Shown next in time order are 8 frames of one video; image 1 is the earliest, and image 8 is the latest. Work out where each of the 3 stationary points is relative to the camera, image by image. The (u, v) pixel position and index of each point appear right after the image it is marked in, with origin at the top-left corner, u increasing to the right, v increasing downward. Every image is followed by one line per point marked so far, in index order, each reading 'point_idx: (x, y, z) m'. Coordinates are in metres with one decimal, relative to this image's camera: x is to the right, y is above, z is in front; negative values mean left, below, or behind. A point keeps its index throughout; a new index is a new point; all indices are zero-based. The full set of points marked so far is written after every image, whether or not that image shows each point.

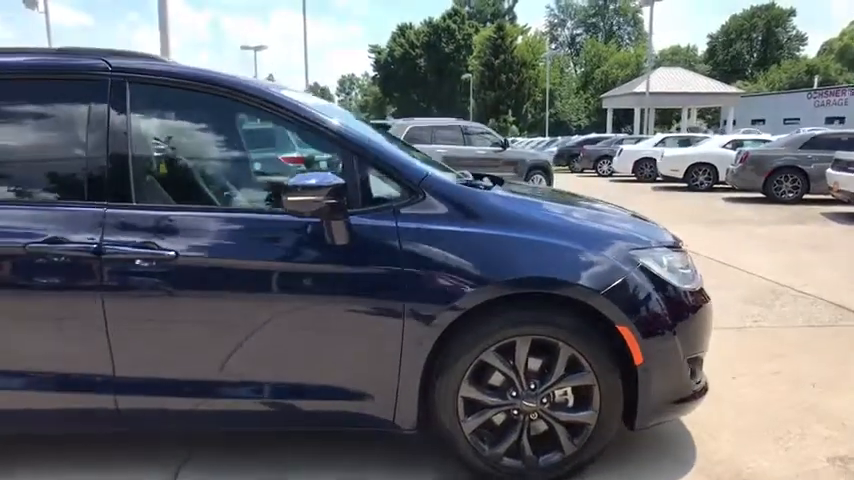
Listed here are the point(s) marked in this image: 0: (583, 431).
0: (+0.7, -0.8, +2.8) m
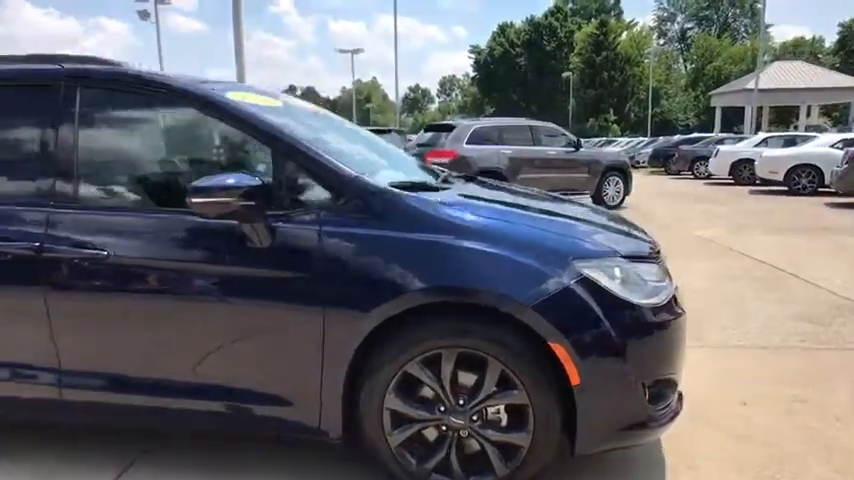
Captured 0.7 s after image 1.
0: (+0.4, -0.9, +2.5) m
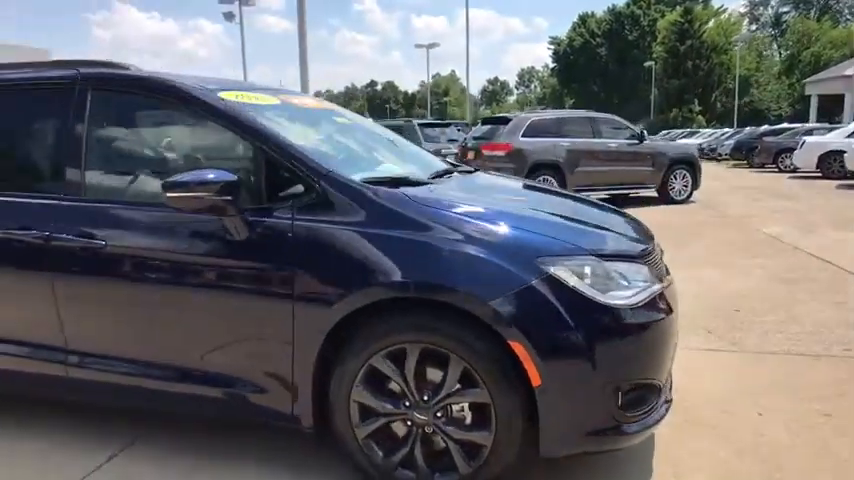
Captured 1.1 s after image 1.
0: (+0.2, -0.8, +2.5) m
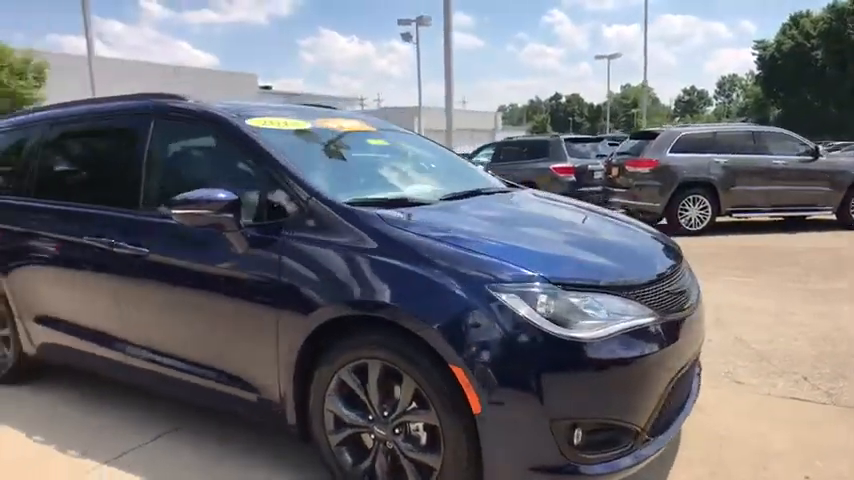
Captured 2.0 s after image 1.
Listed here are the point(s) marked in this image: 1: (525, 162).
0: (0.0, -0.9, +2.5) m
1: (+2.2, +1.8, +14.2) m
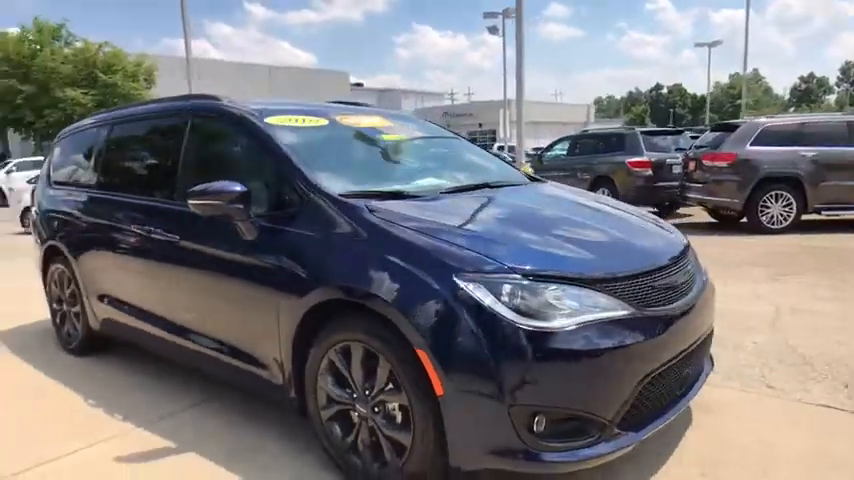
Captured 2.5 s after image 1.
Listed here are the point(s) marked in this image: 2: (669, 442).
0: (-0.1, -0.9, +2.7) m
1: (+3.8, +1.8, +13.9) m
2: (+1.2, -1.0, +3.2) m
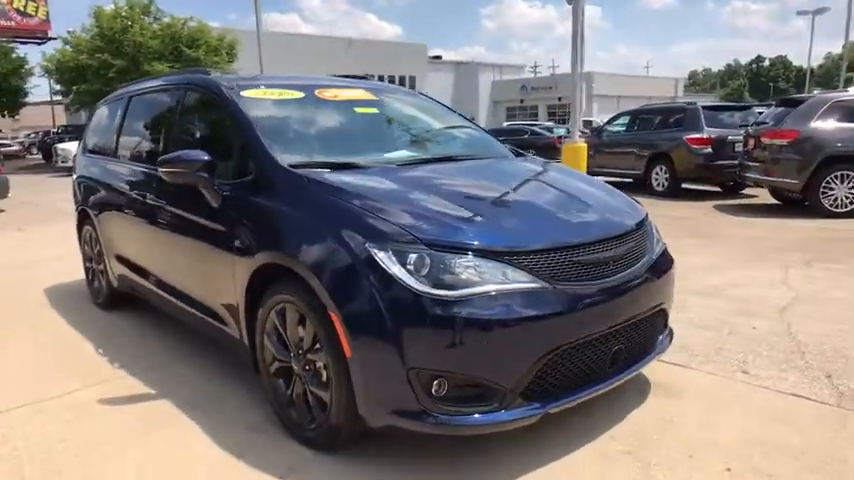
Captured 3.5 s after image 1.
0: (-0.4, -0.8, +2.9) m
1: (+4.8, +2.3, +13.4) m
2: (+0.9, -0.9, +3.3) m
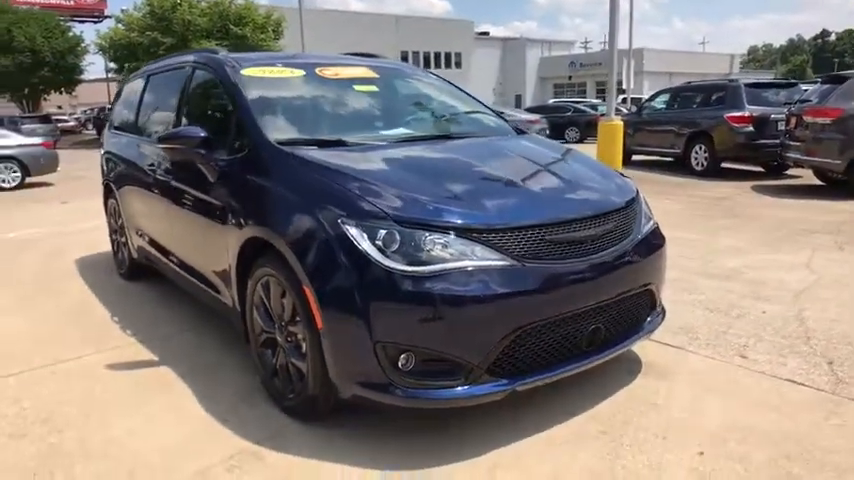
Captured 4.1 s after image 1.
0: (-0.6, -0.6, +2.9) m
1: (+5.5, +2.7, +13.0) m
2: (+0.8, -0.8, +3.3) m
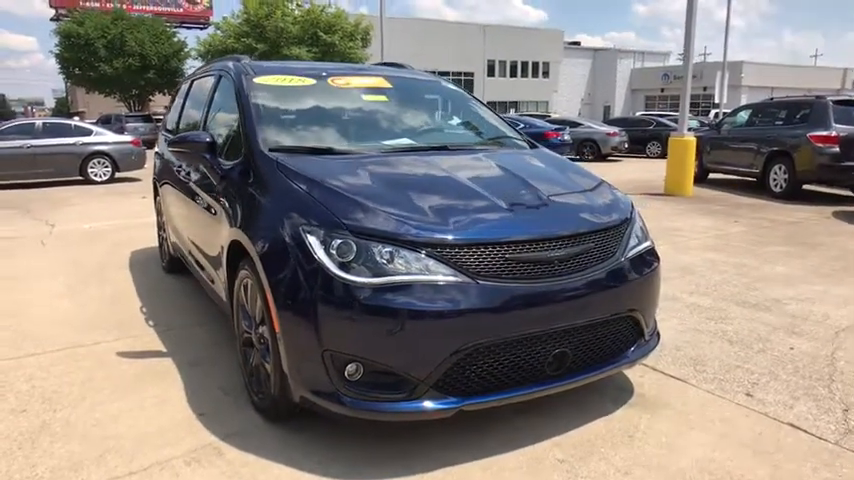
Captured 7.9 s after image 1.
0: (-0.7, -0.7, +3.0) m
1: (+6.7, +2.2, +12.2) m
2: (+0.7, -0.9, +3.1) m
